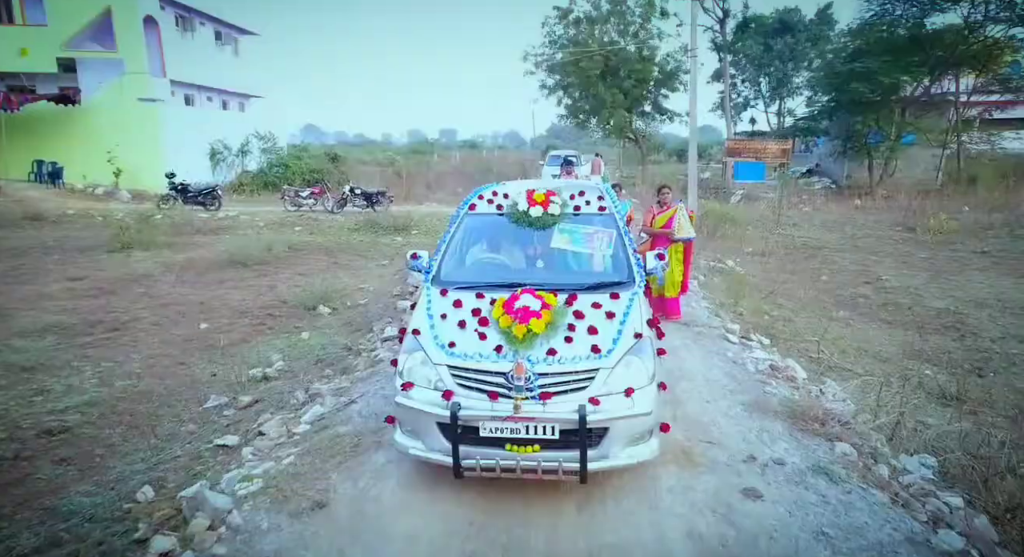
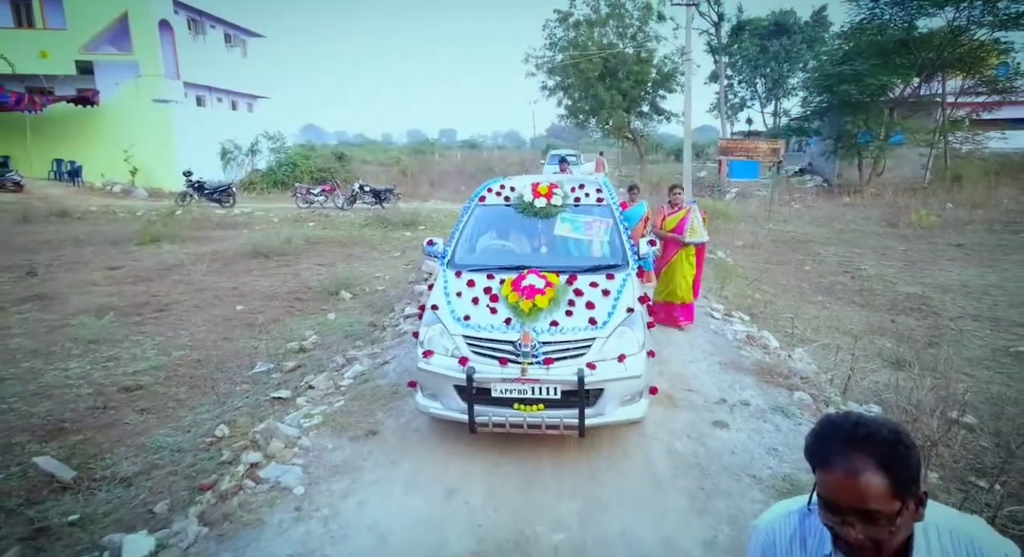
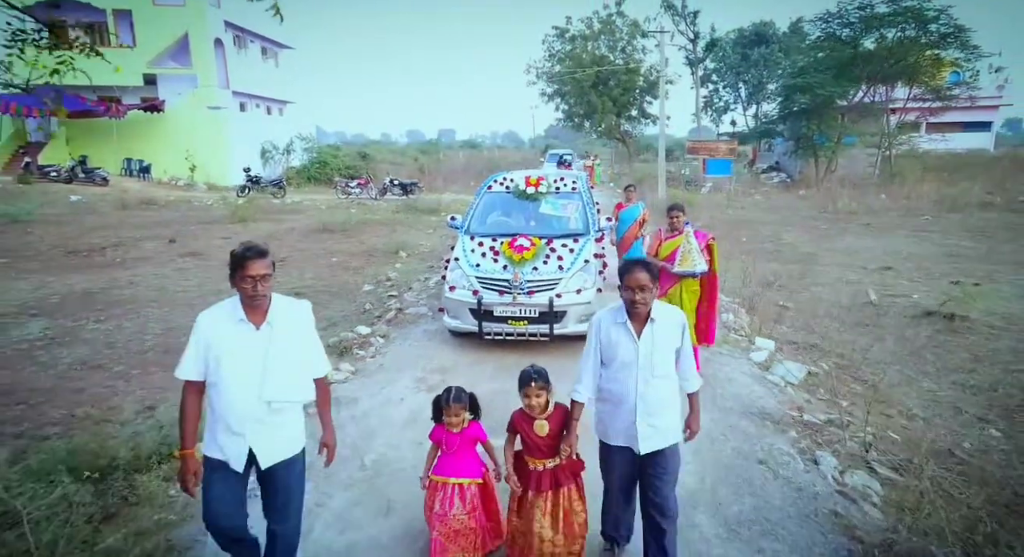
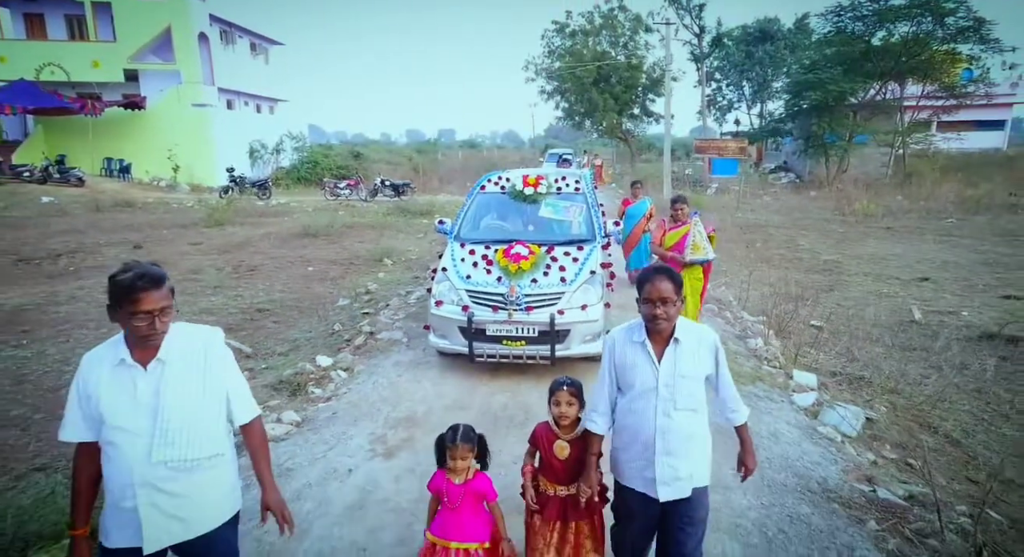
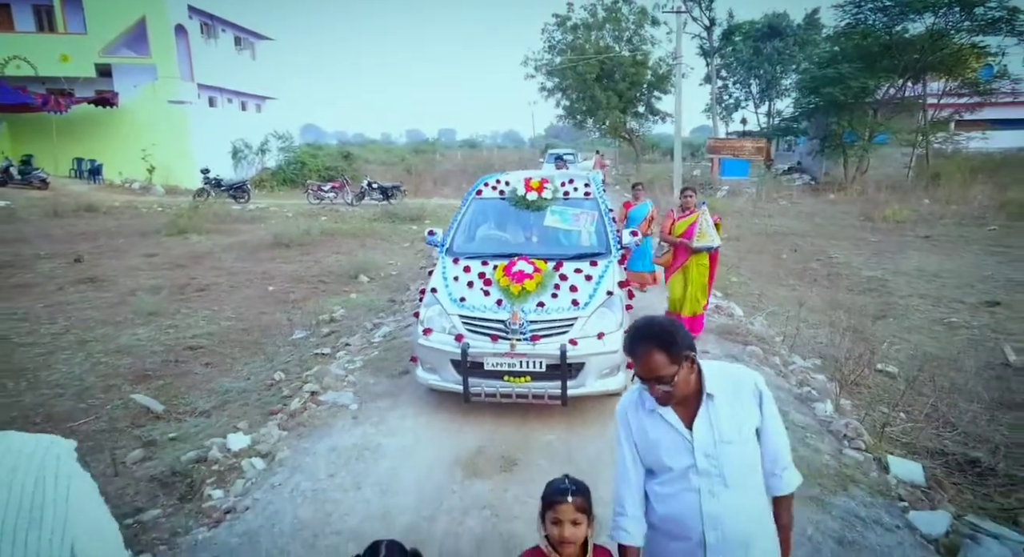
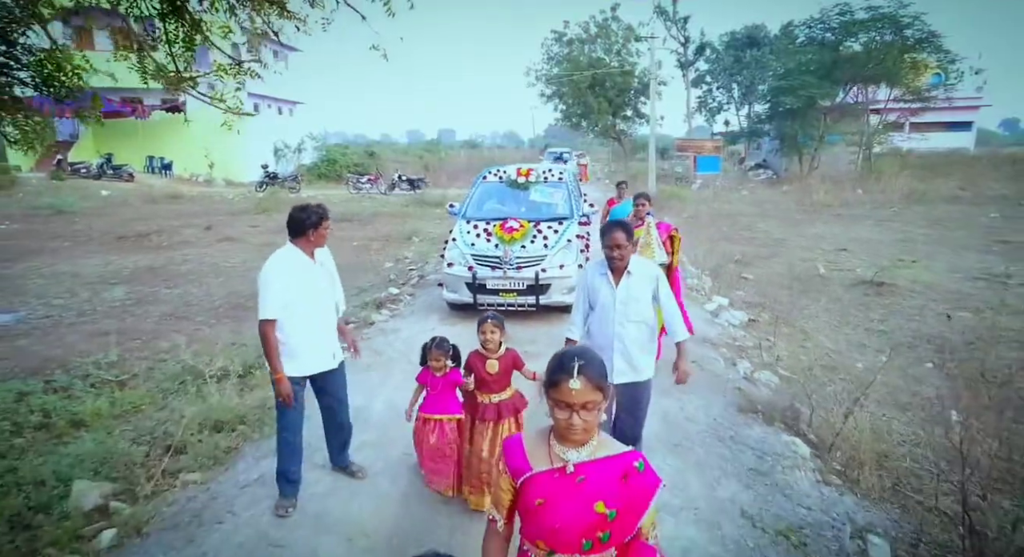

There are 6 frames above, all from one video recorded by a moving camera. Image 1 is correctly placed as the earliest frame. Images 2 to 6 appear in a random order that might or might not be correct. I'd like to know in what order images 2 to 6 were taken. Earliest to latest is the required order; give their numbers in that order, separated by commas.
2, 5, 4, 3, 6
